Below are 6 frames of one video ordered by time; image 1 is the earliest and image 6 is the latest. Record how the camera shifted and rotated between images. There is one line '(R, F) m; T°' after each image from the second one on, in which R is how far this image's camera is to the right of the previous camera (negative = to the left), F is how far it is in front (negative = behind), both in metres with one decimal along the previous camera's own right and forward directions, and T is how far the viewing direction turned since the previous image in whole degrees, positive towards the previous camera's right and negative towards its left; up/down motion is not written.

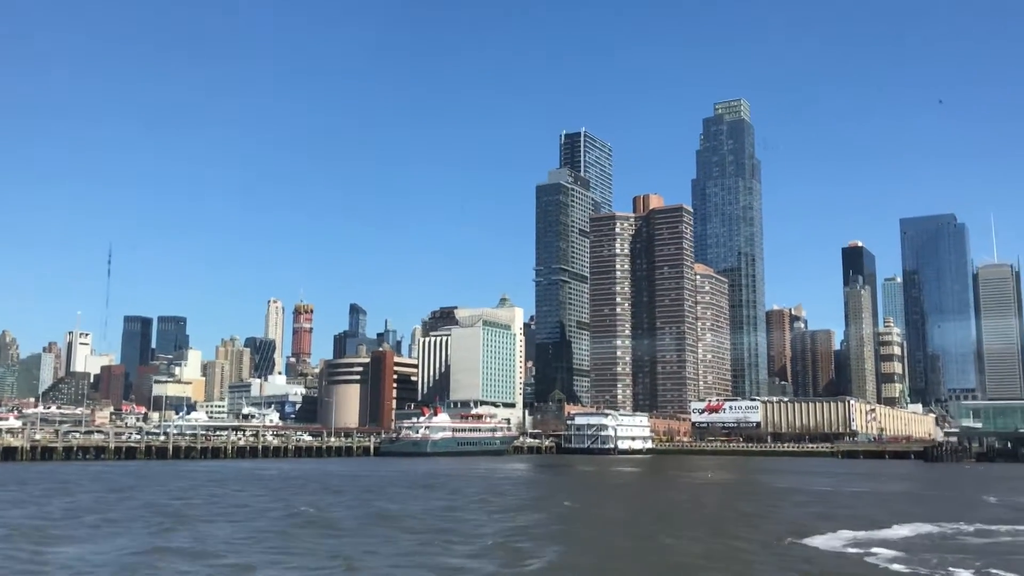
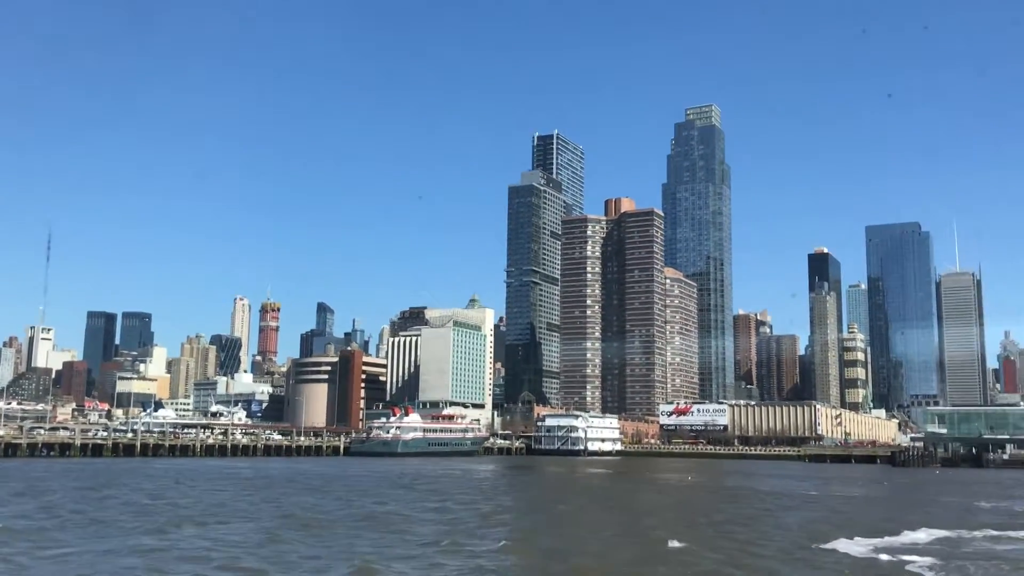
(-0.5, +0.1) m; +2°
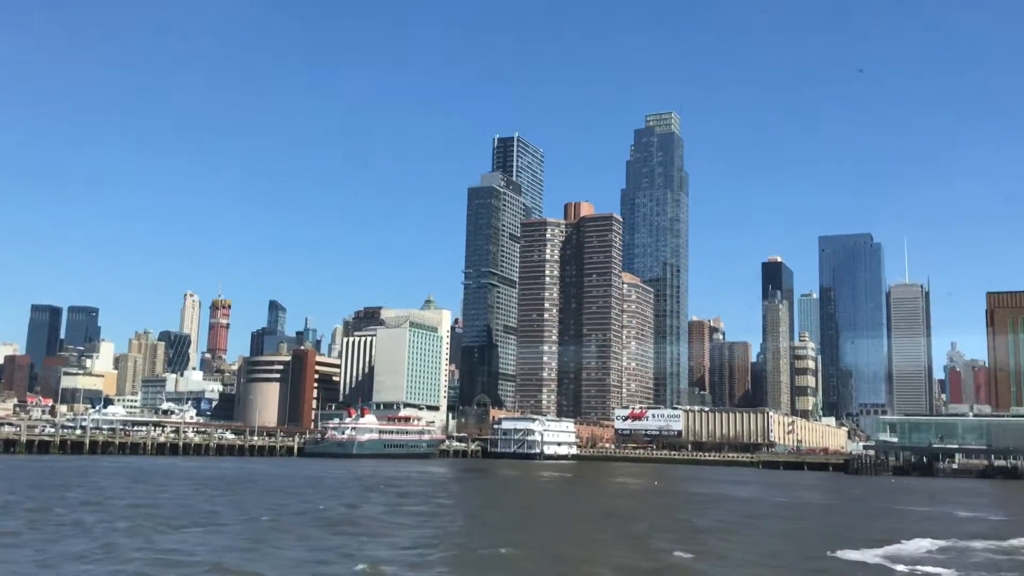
(-0.6, +0.6) m; +3°
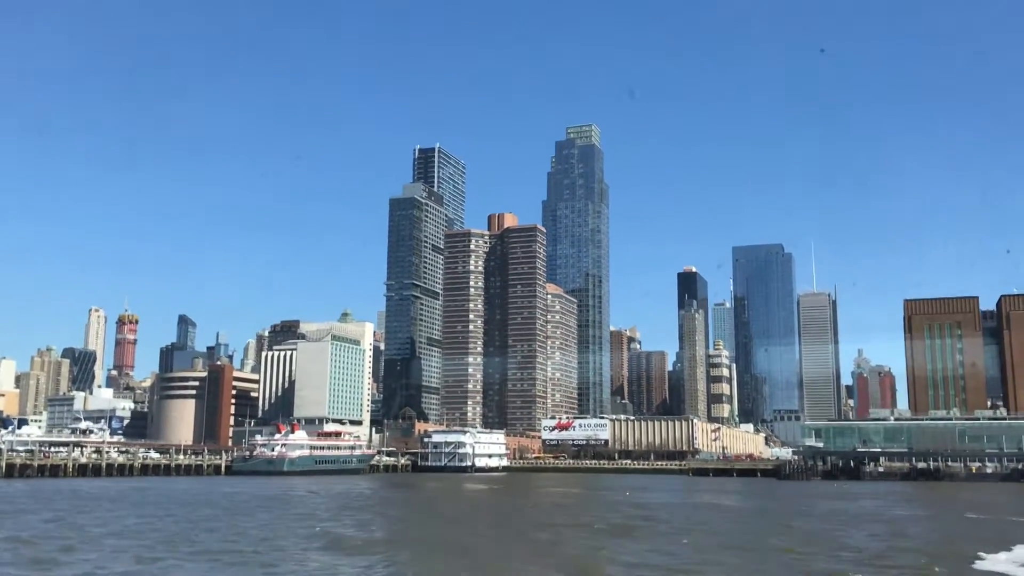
(-2.0, +1.0) m; +5°
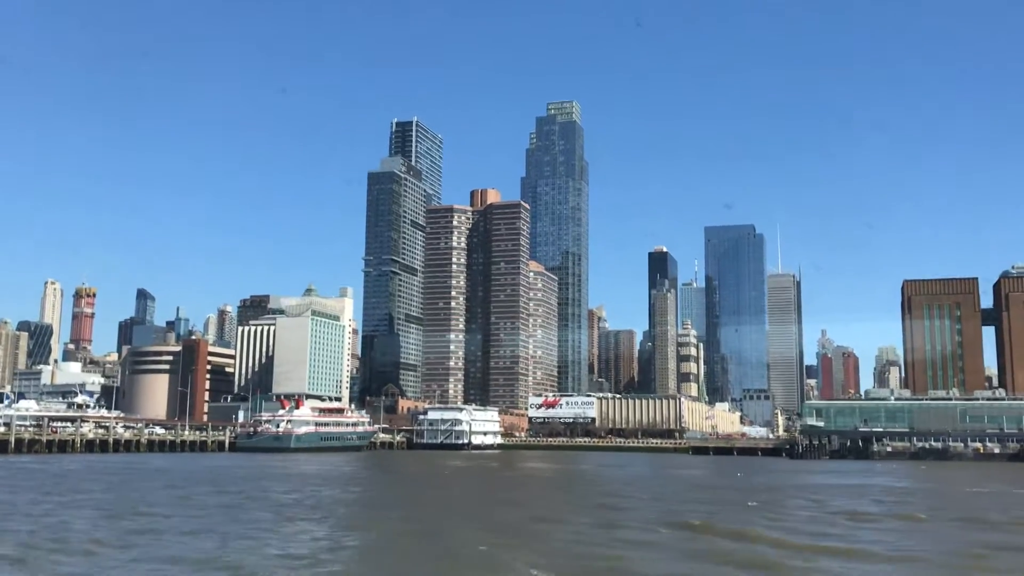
(-5.5, +1.9) m; +3°
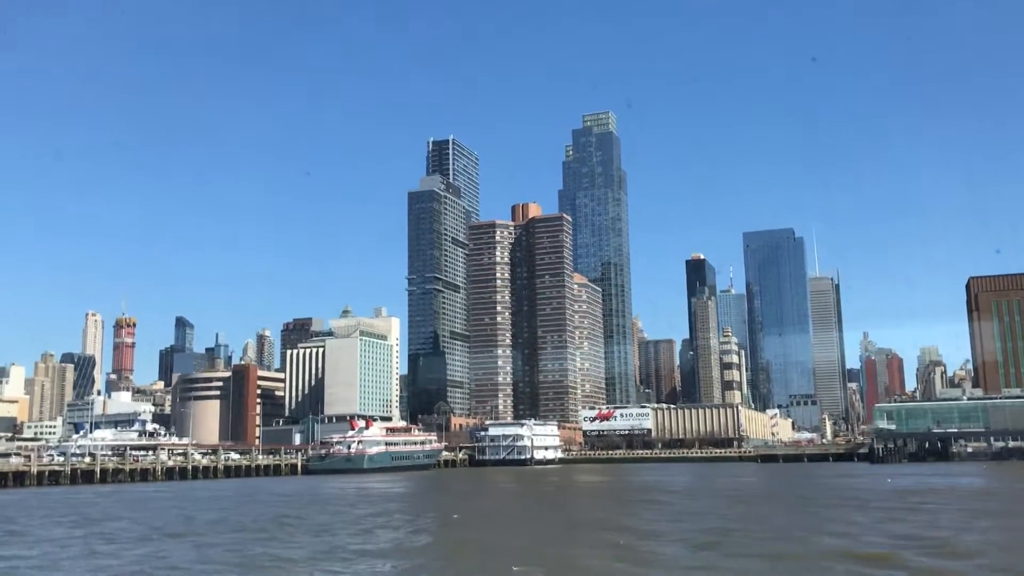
(-3.7, +0.7) m; -2°
